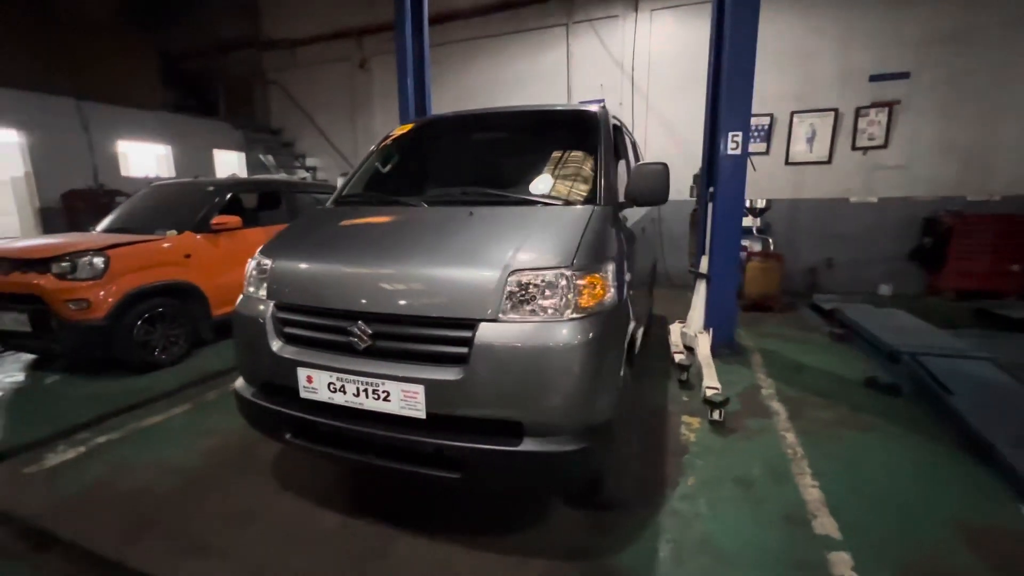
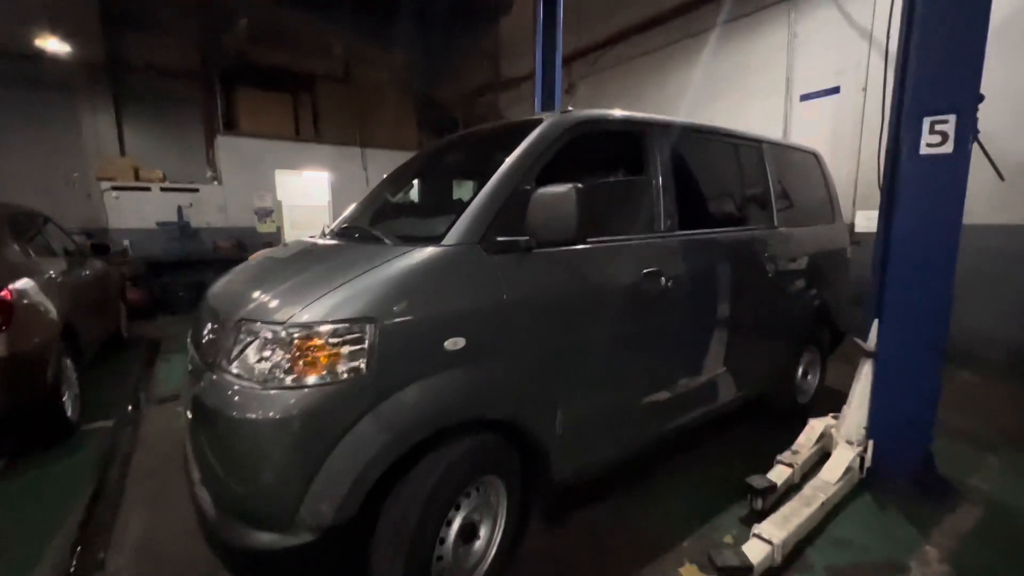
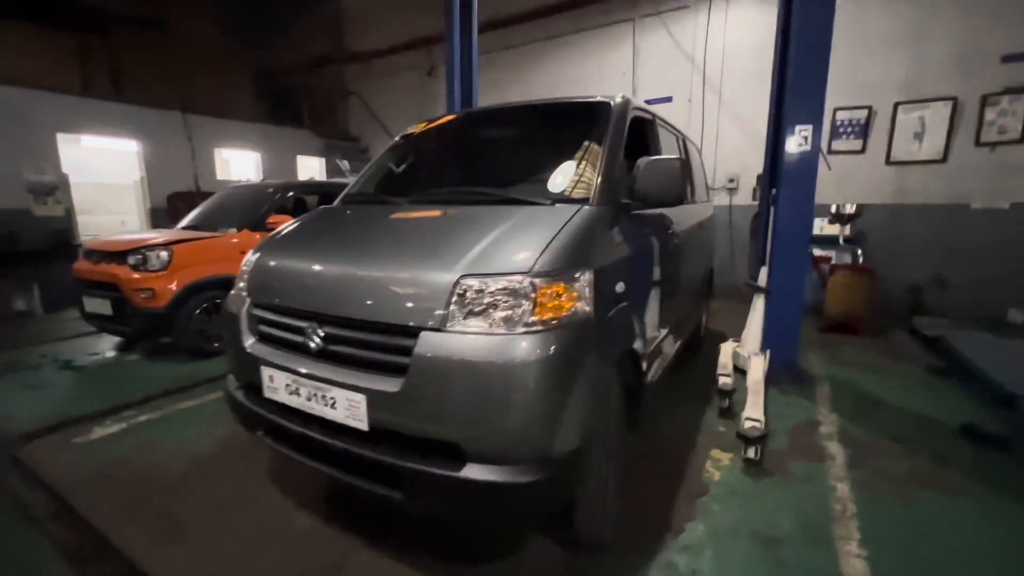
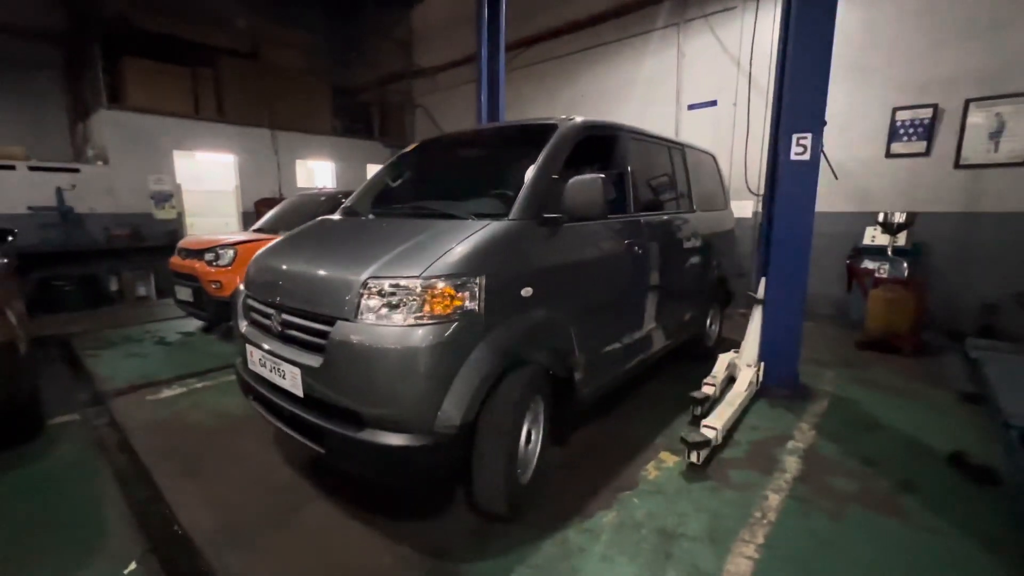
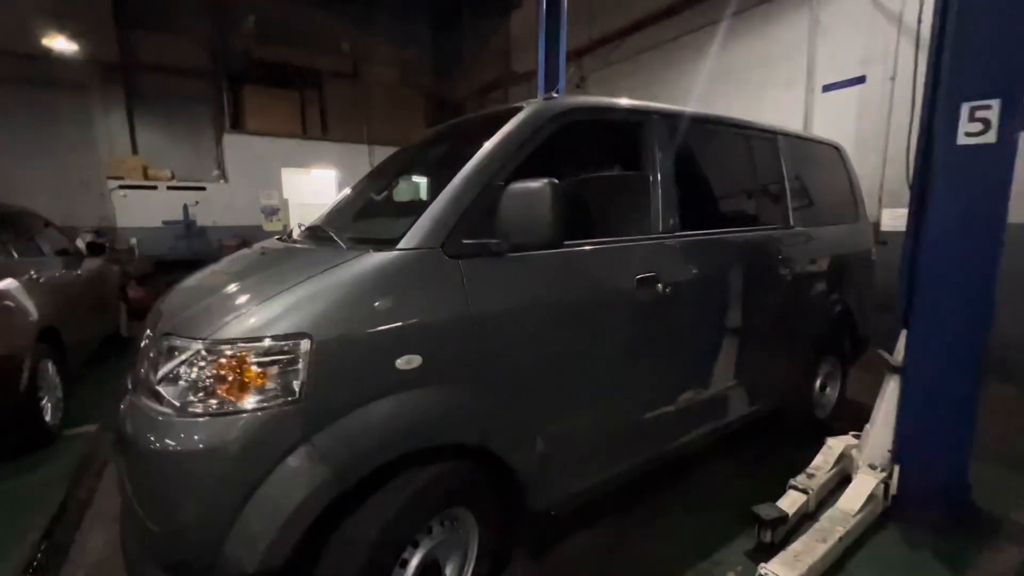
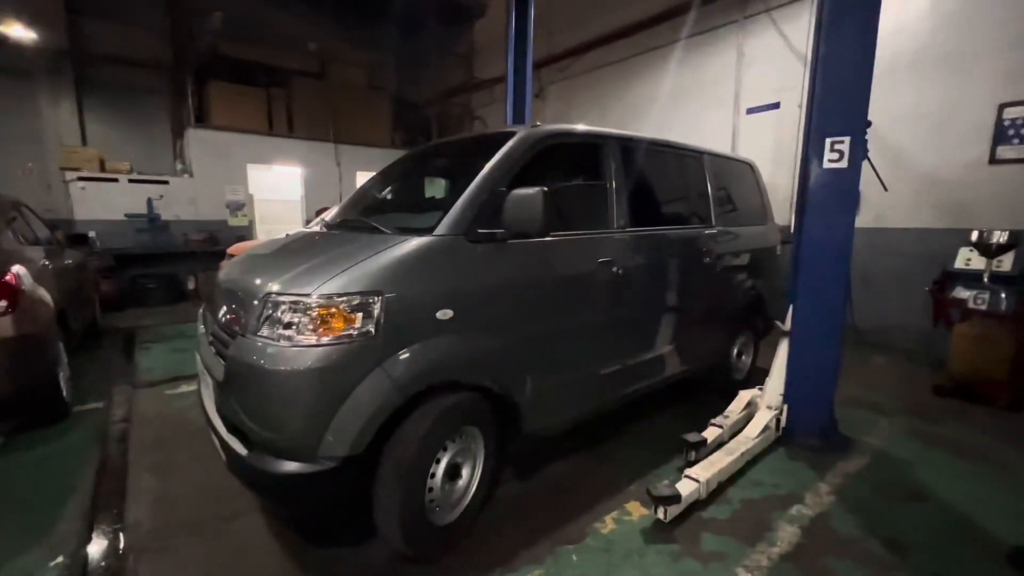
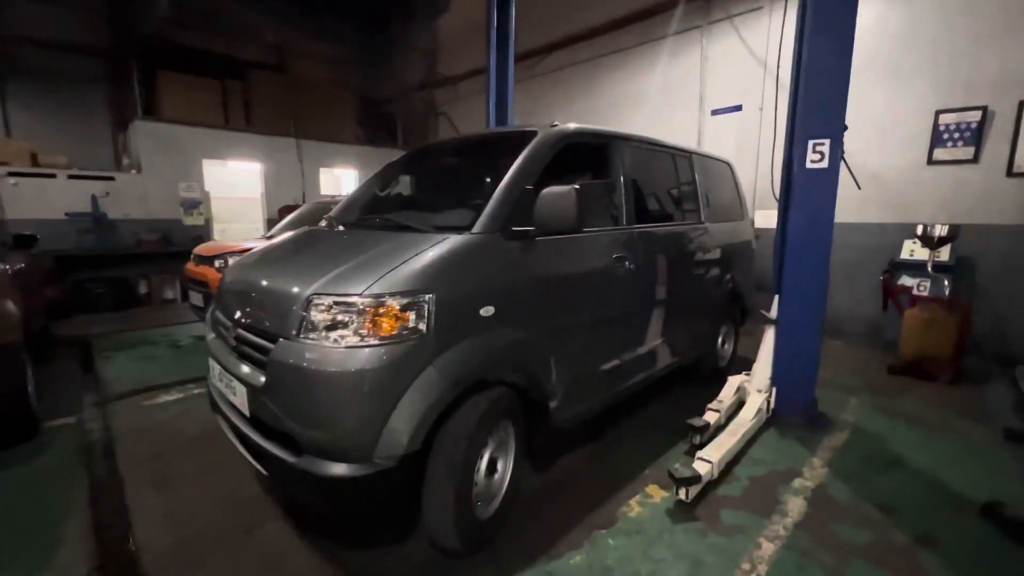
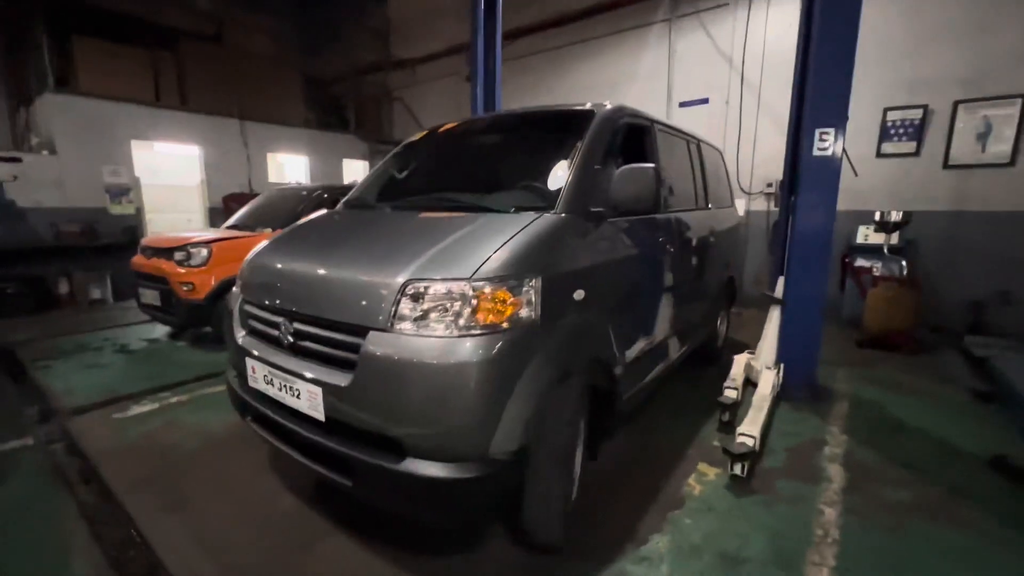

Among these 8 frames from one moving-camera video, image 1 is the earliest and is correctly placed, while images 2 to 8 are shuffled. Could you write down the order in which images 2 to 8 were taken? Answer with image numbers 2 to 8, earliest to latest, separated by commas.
3, 8, 4, 7, 6, 2, 5
